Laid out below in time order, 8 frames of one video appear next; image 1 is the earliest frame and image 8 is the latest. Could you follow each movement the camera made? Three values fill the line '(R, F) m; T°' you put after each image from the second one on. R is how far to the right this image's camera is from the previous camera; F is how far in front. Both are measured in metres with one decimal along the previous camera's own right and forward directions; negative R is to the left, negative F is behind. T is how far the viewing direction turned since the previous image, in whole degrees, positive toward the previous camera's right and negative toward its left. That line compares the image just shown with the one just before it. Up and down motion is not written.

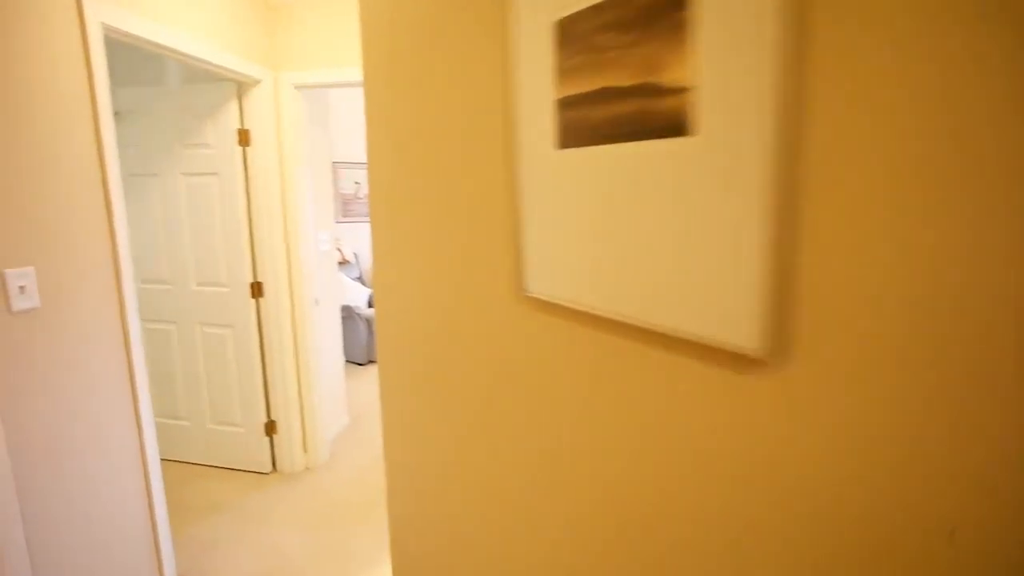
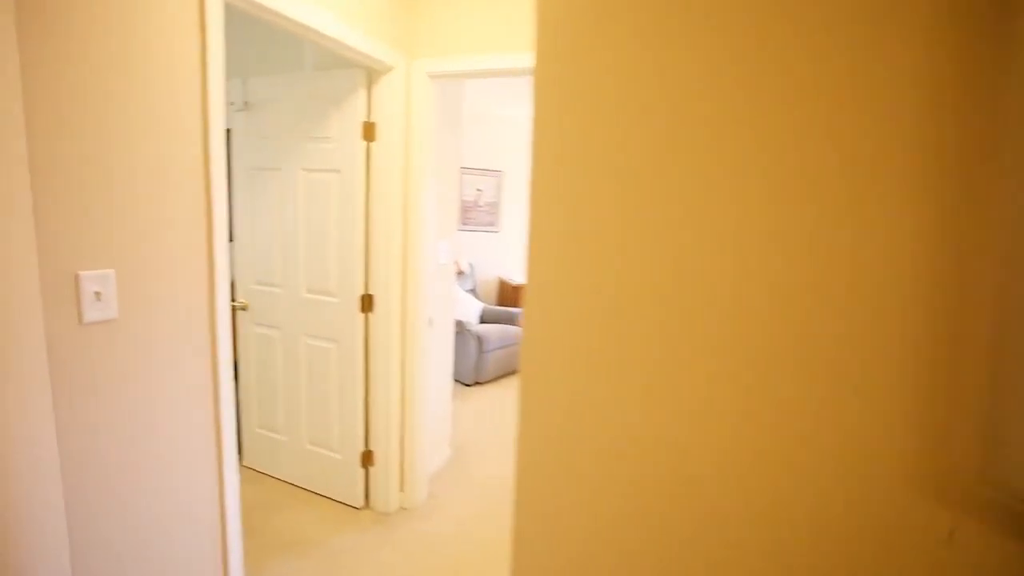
(-0.2, +0.5) m; -11°
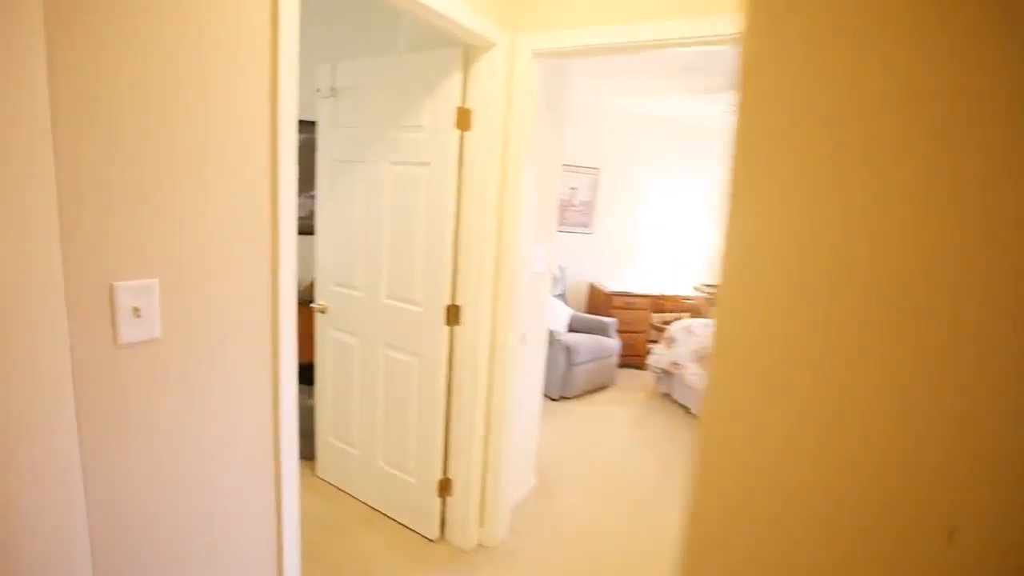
(-0.1, +0.3) m; -9°
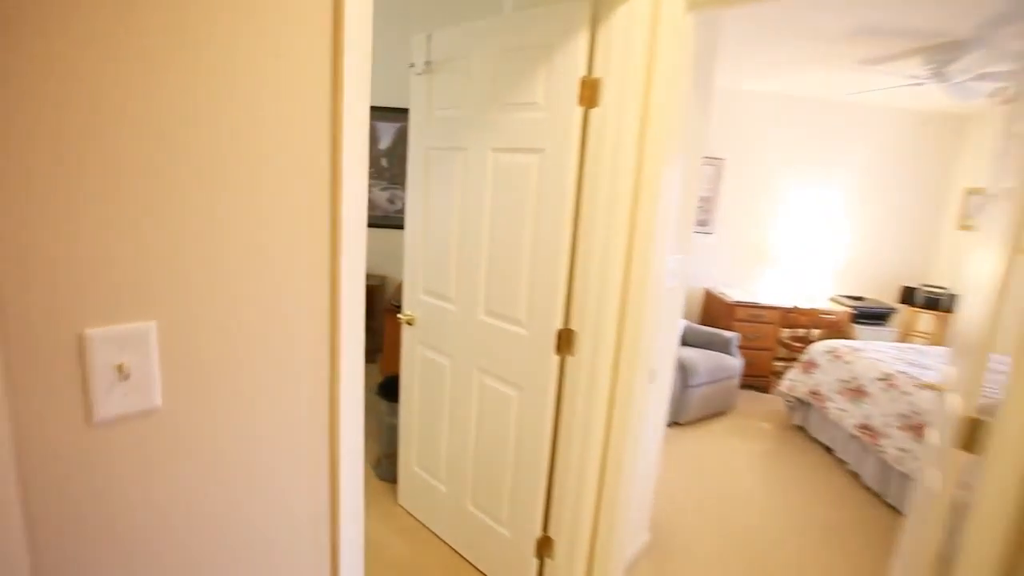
(-0.1, +0.4) m; -10°
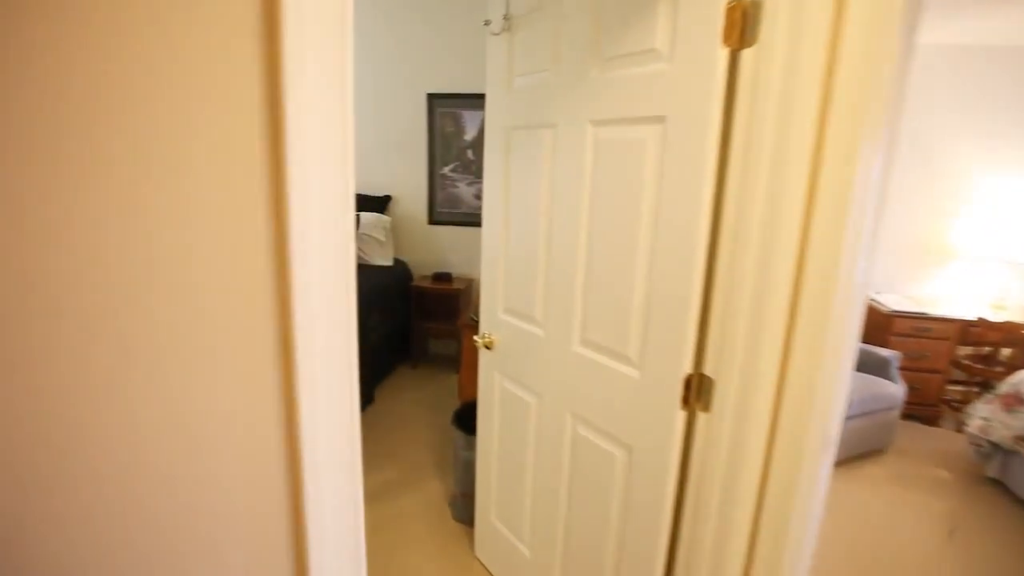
(0.0, +0.4) m; -11°
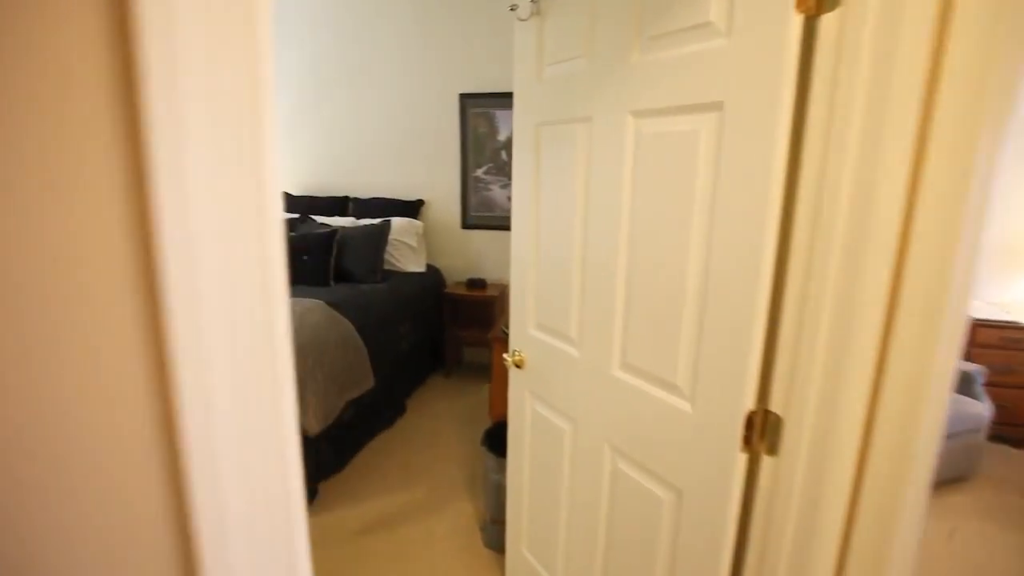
(0.0, +0.2) m; -5°
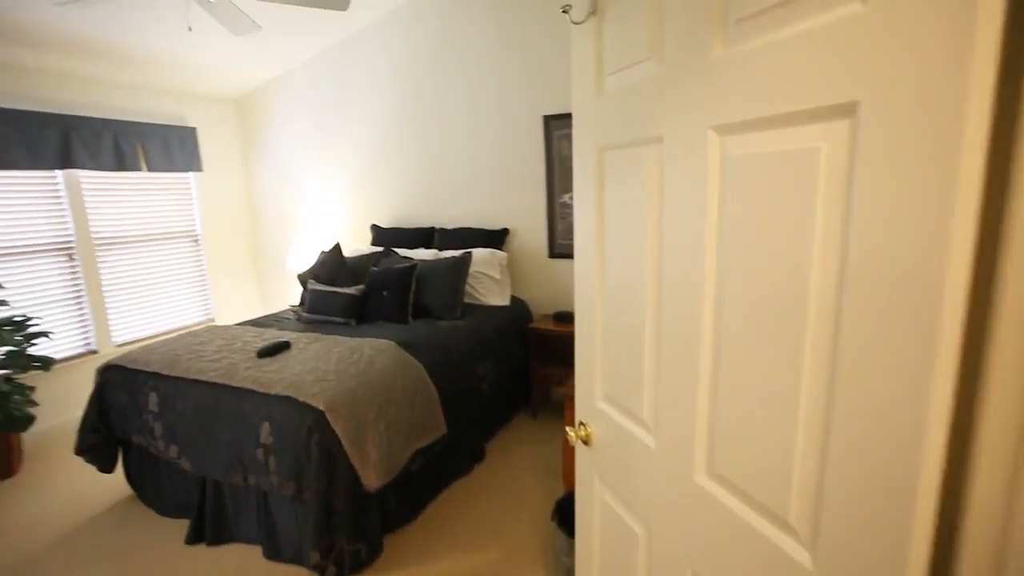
(+0.1, +0.3) m; -12°
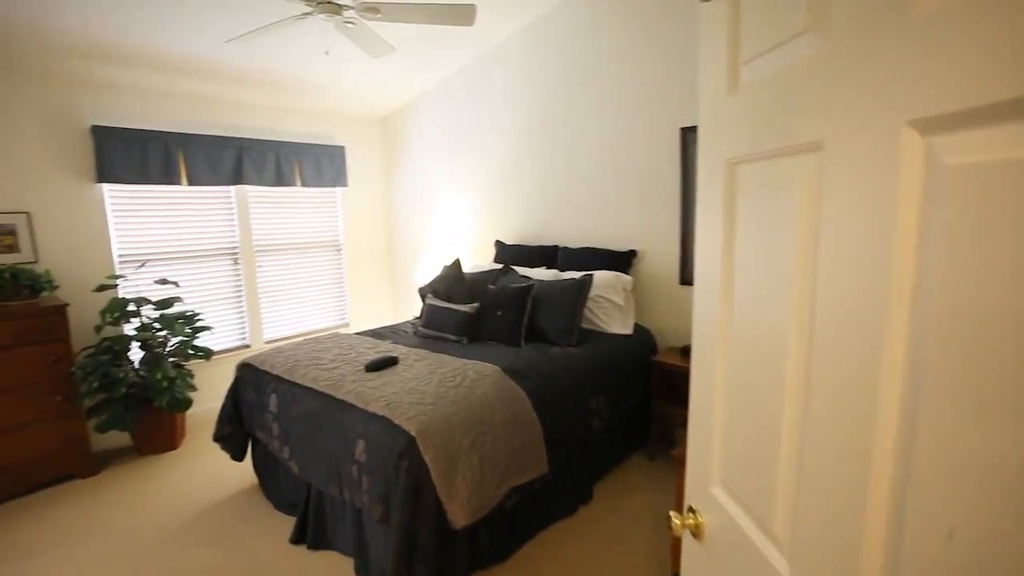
(+0.1, +0.2) m; -15°
